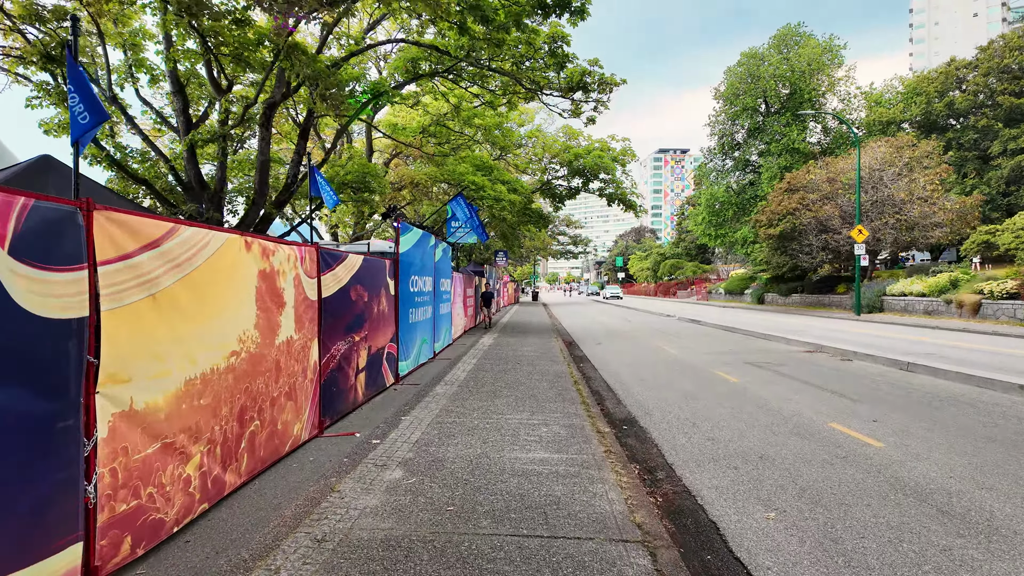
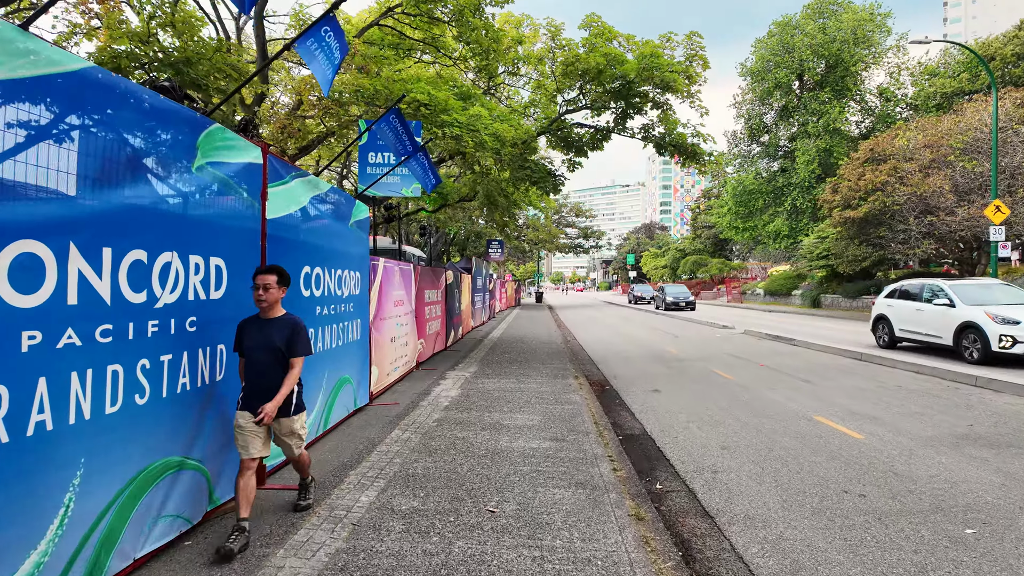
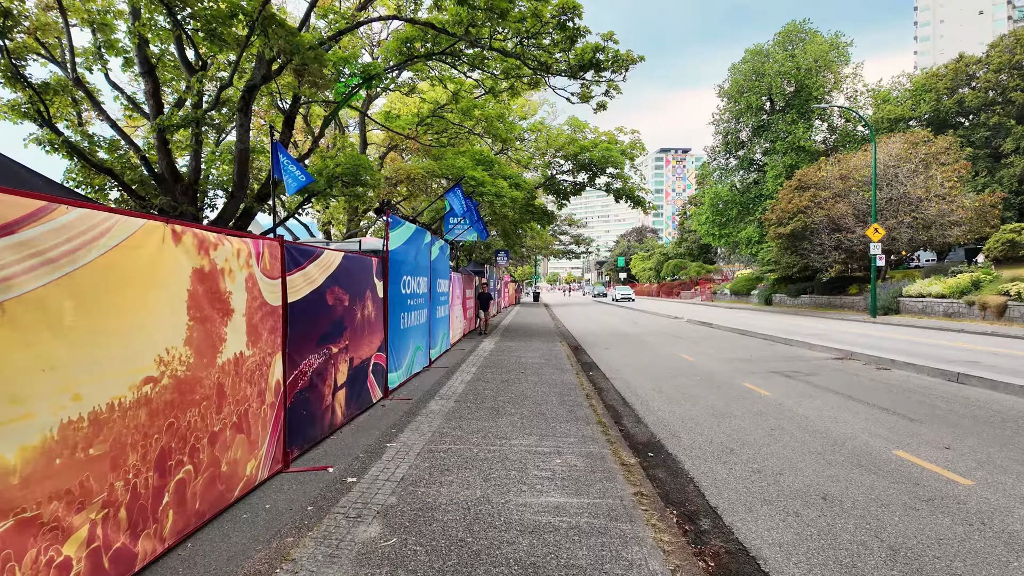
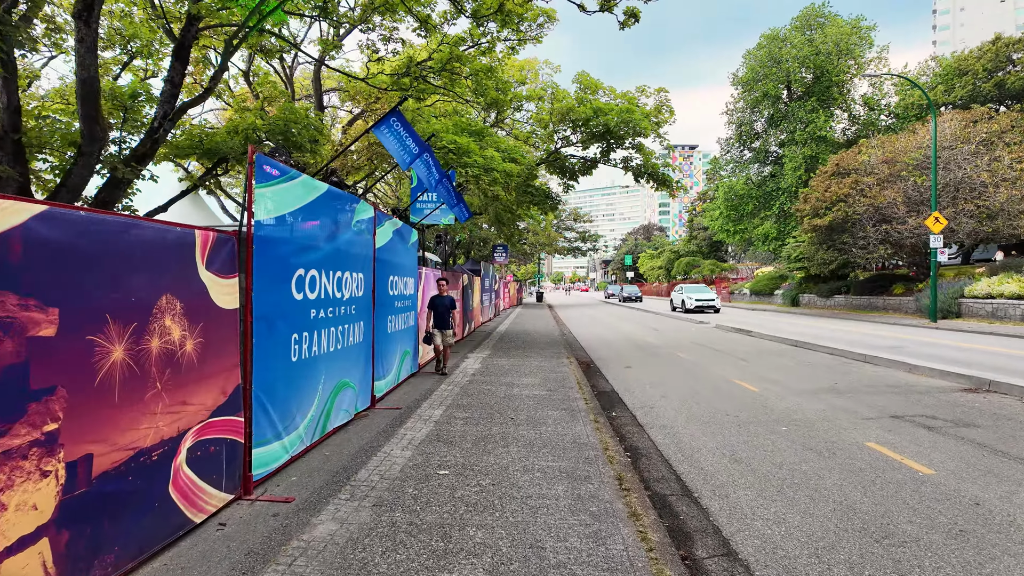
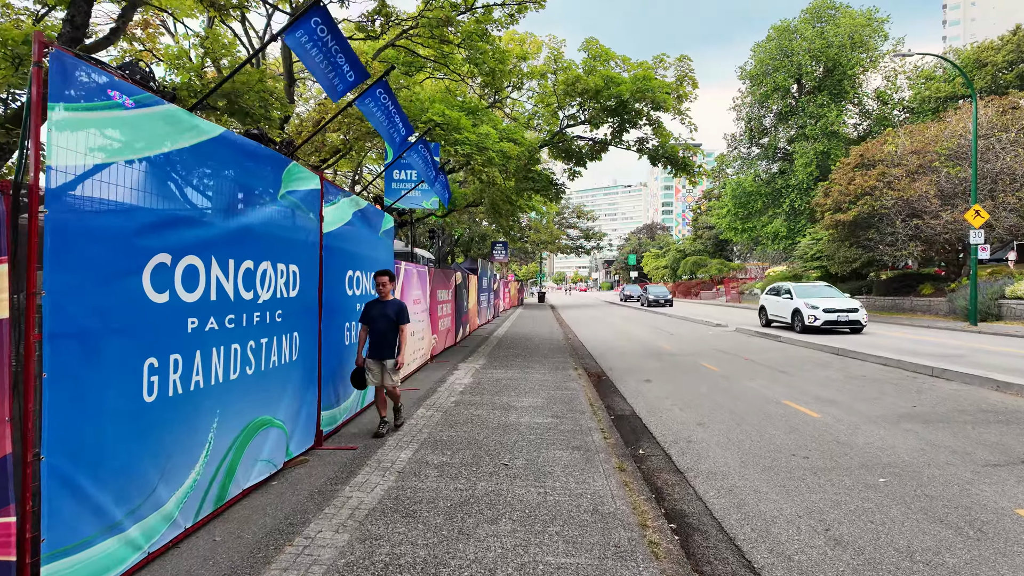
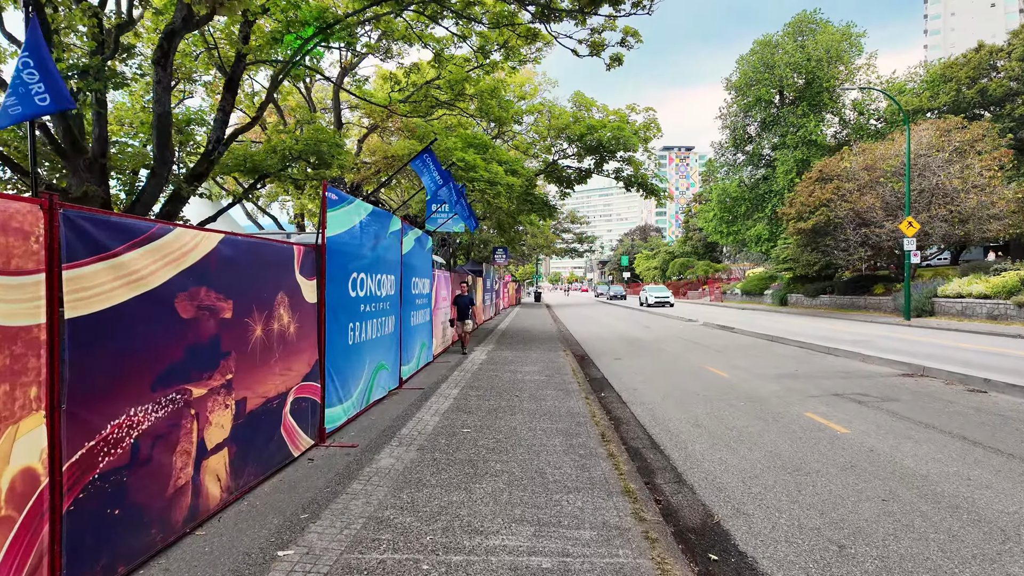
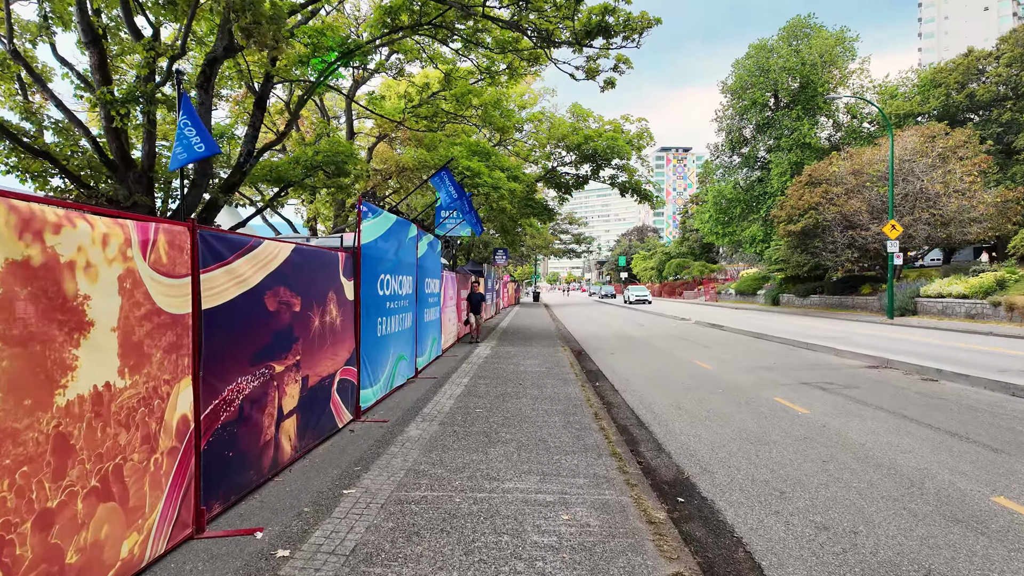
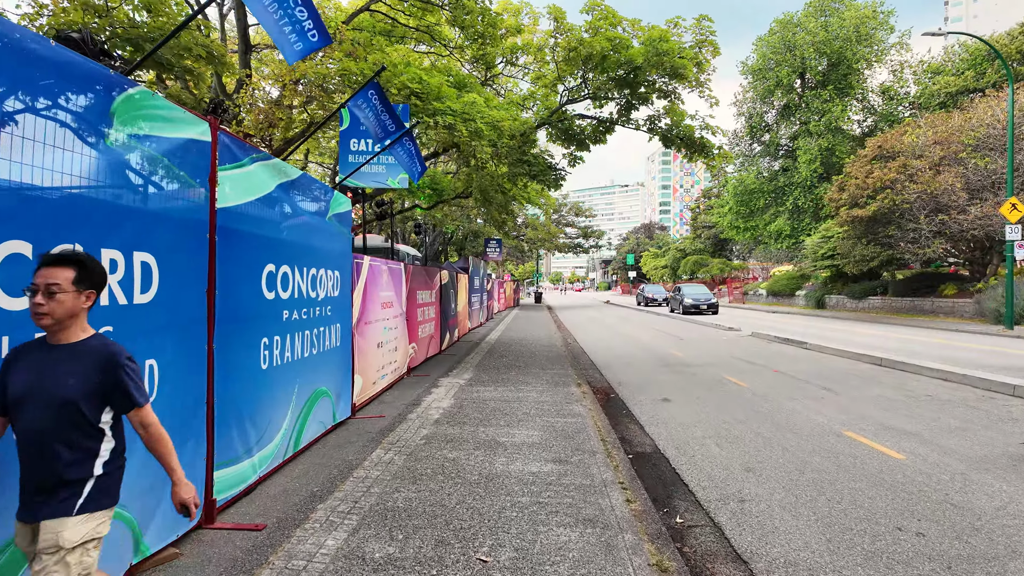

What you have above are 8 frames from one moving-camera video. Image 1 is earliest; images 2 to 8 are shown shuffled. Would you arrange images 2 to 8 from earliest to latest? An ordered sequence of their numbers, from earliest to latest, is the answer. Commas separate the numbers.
3, 7, 6, 4, 5, 2, 8
